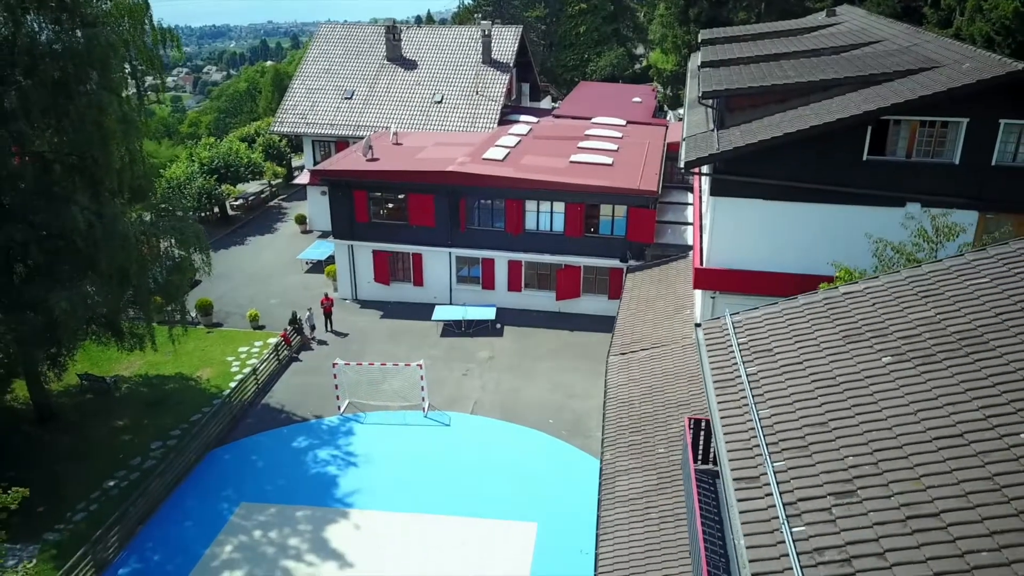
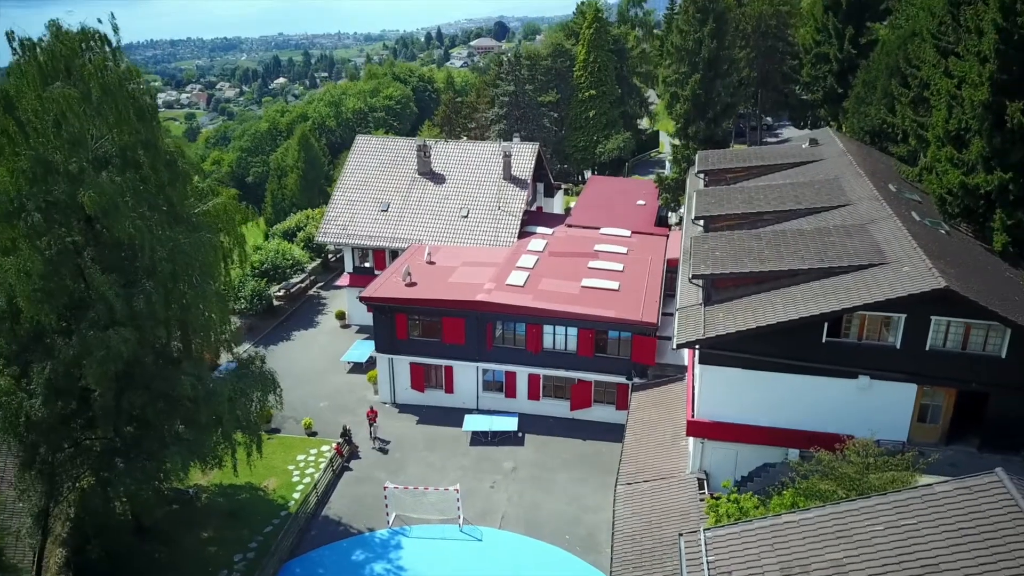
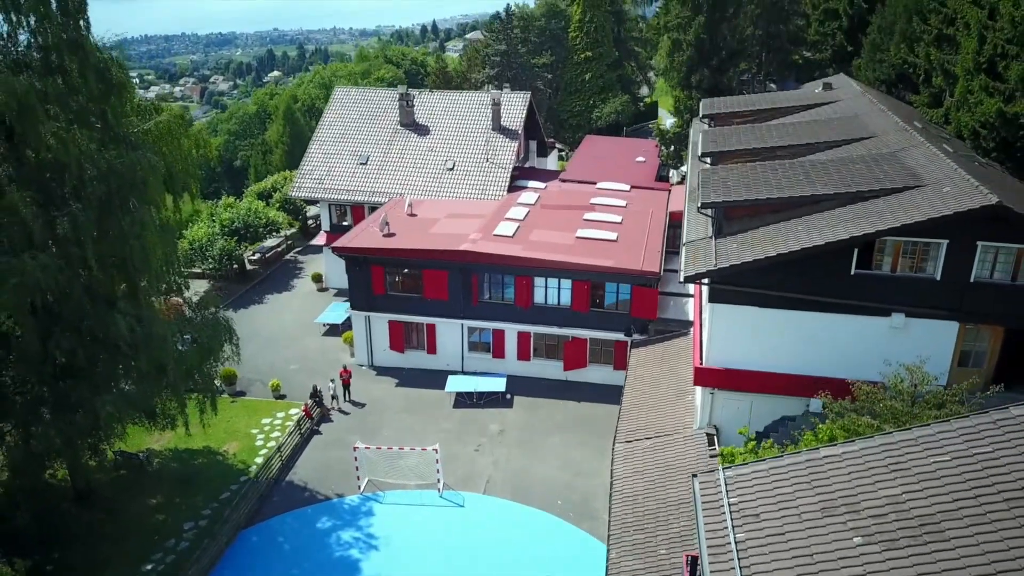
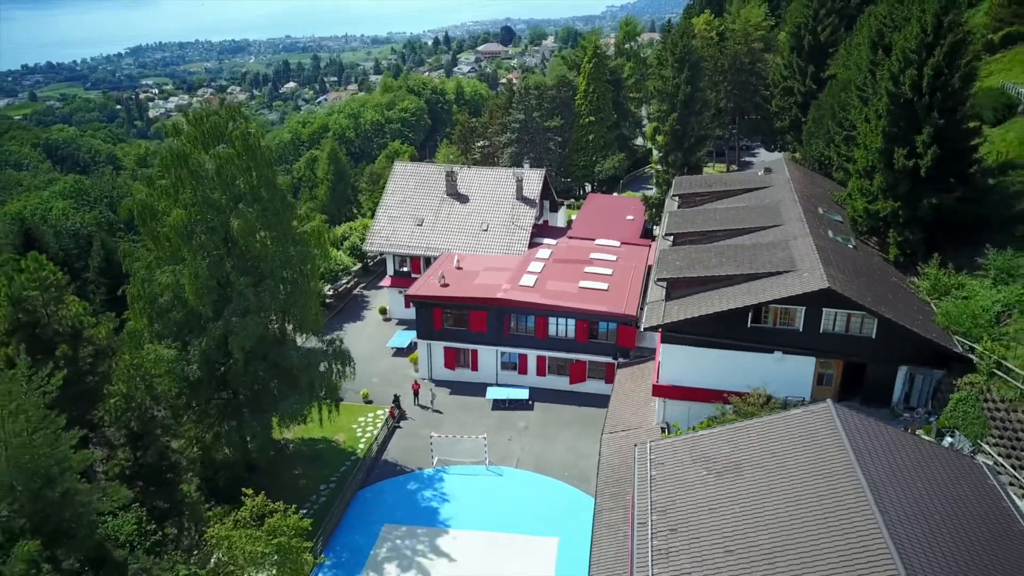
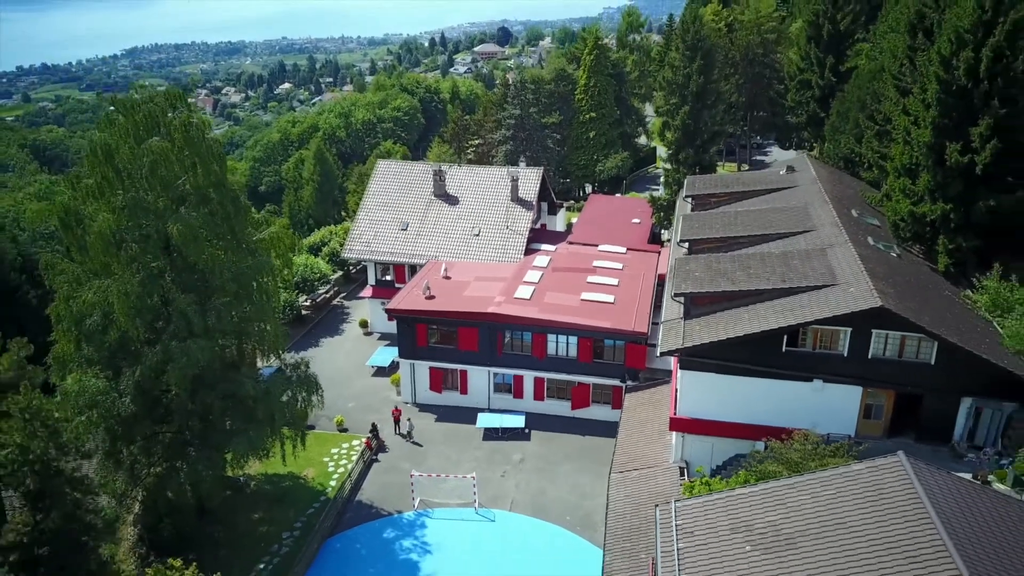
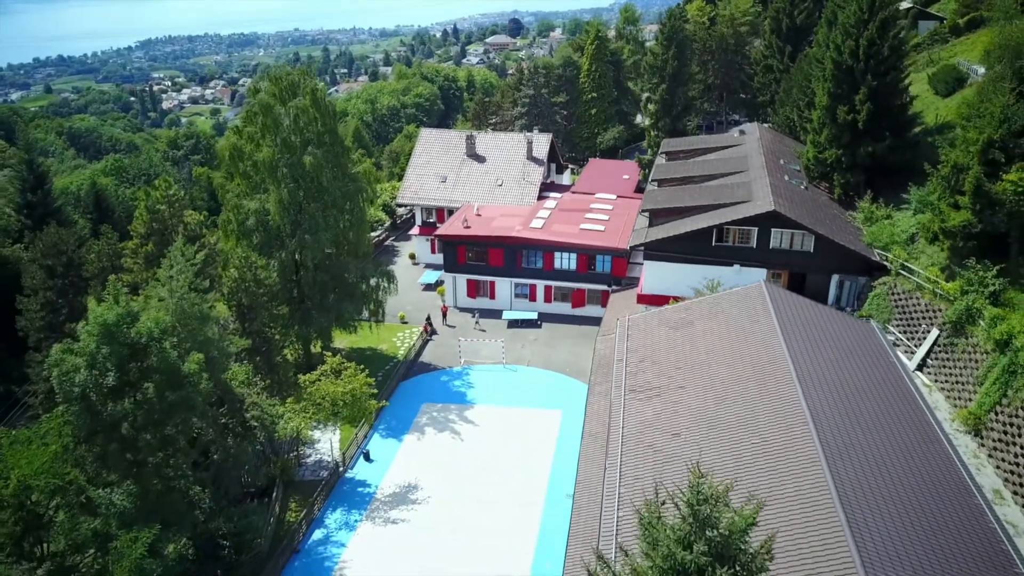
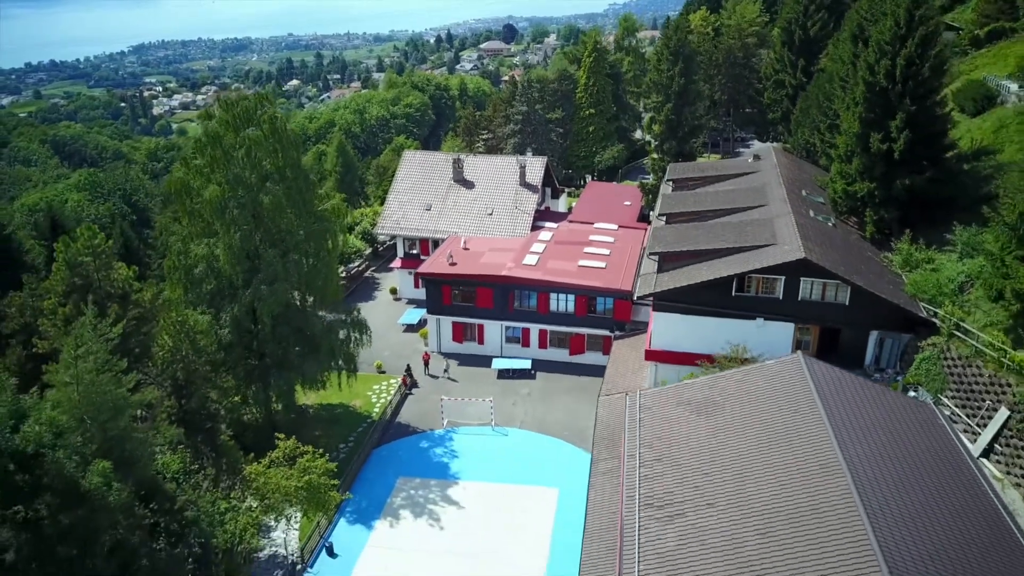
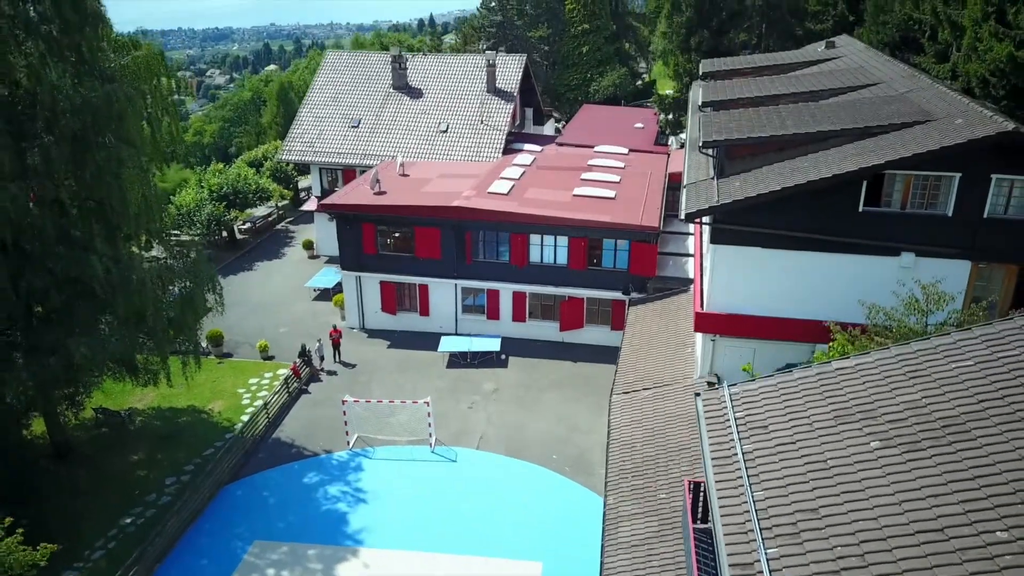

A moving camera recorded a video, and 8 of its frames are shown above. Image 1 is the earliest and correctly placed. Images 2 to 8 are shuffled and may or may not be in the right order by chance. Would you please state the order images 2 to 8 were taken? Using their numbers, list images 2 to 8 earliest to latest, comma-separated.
8, 3, 2, 5, 4, 7, 6
